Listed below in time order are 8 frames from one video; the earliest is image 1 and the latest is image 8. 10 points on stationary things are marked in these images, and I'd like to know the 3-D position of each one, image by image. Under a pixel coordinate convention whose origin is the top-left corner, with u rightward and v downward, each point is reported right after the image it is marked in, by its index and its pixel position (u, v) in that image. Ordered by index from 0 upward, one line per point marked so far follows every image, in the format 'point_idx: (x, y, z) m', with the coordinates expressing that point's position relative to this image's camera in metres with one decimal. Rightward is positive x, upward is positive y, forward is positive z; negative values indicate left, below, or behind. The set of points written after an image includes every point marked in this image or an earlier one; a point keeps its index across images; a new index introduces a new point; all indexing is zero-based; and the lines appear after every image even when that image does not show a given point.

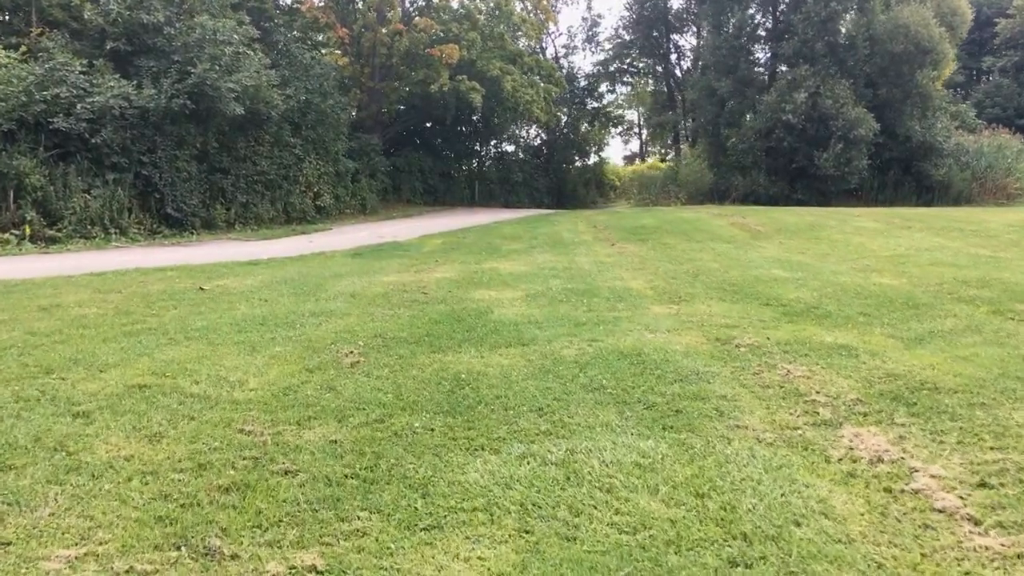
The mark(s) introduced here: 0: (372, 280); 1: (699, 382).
0: (-1.2, +0.1, +7.7) m
1: (+0.8, -0.4, +4.0) m
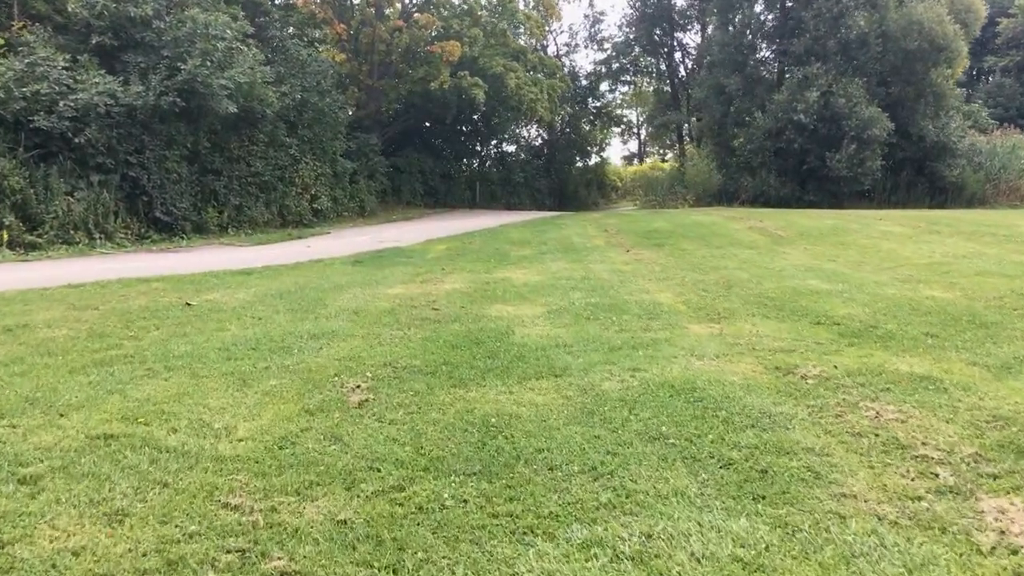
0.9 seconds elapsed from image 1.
0: (-1.1, 0.0, +7.0) m
1: (+1.0, -0.5, +3.4) m
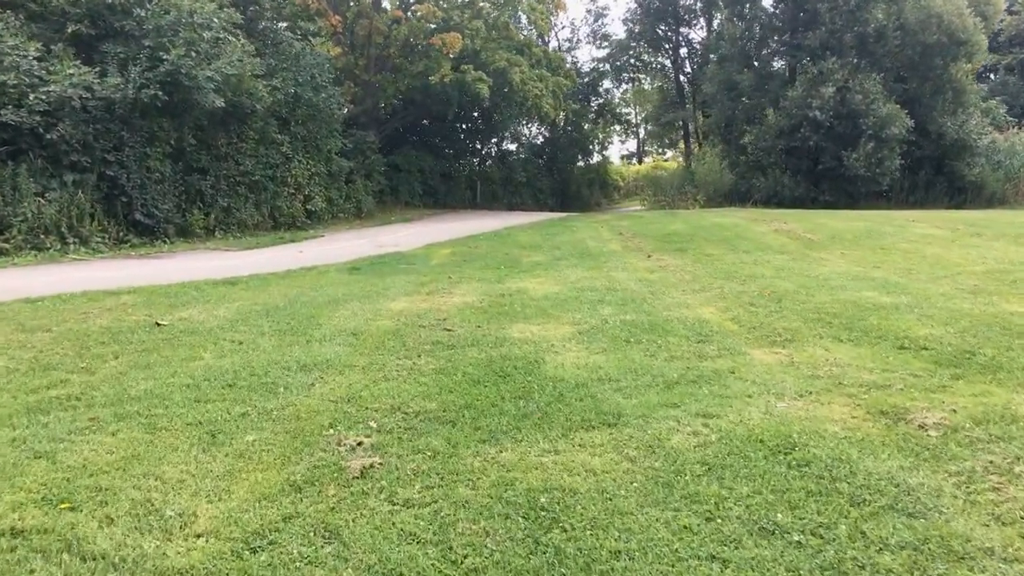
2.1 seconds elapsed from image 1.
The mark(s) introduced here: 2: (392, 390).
0: (-0.9, -0.1, +6.1) m
1: (+1.2, -0.6, +2.5) m
2: (-0.5, -0.4, +3.9) m
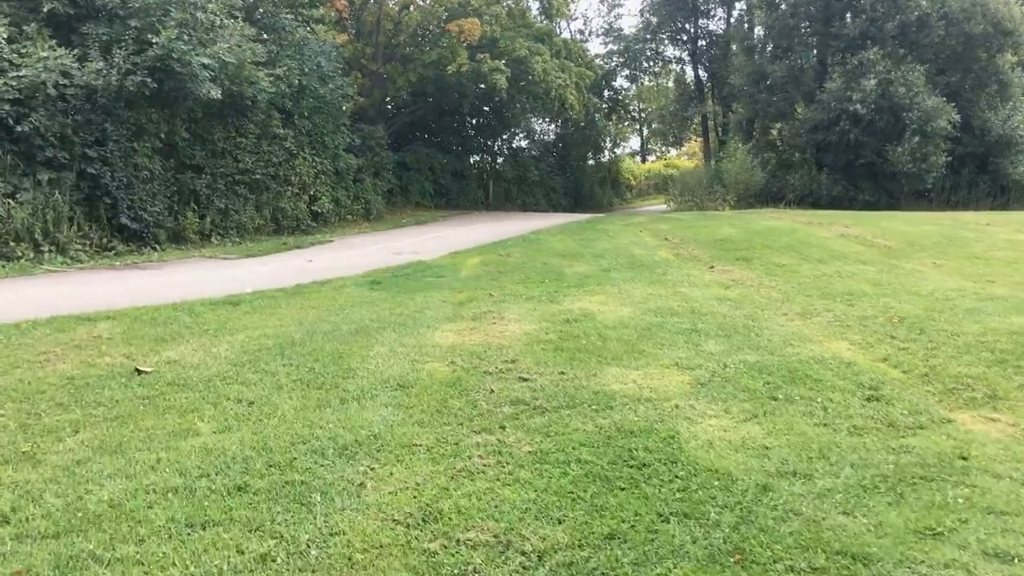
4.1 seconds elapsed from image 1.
0: (-0.5, -0.3, +4.8) m
1: (+1.6, -0.8, +1.2) m
2: (-0.1, -0.6, +2.6) m
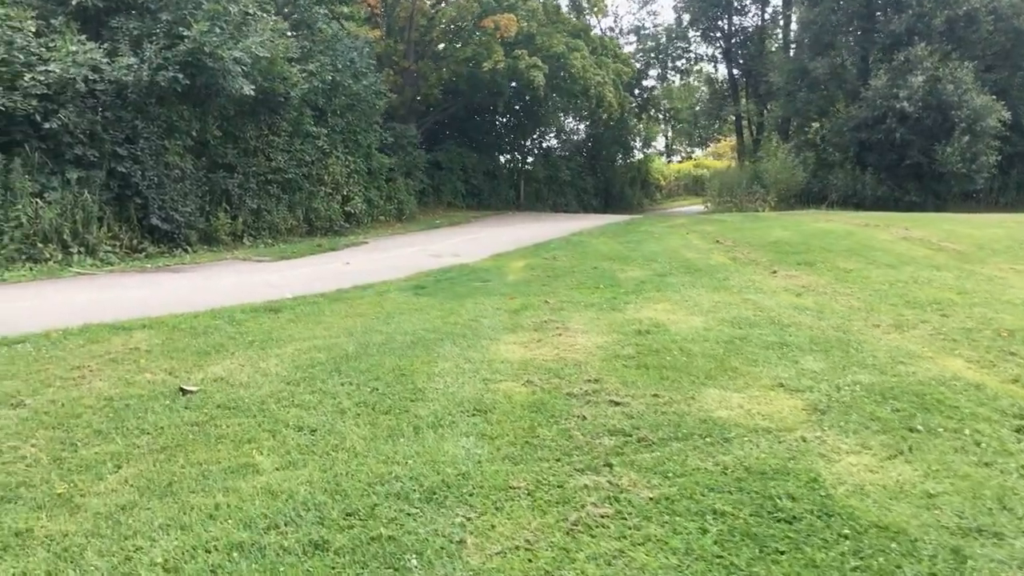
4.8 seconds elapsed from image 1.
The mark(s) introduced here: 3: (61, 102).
0: (-0.1, -0.3, +4.4) m
1: (+1.9, -0.8, +0.7) m
2: (+0.2, -0.6, +2.1) m
3: (-4.4, +1.8, +8.8) m
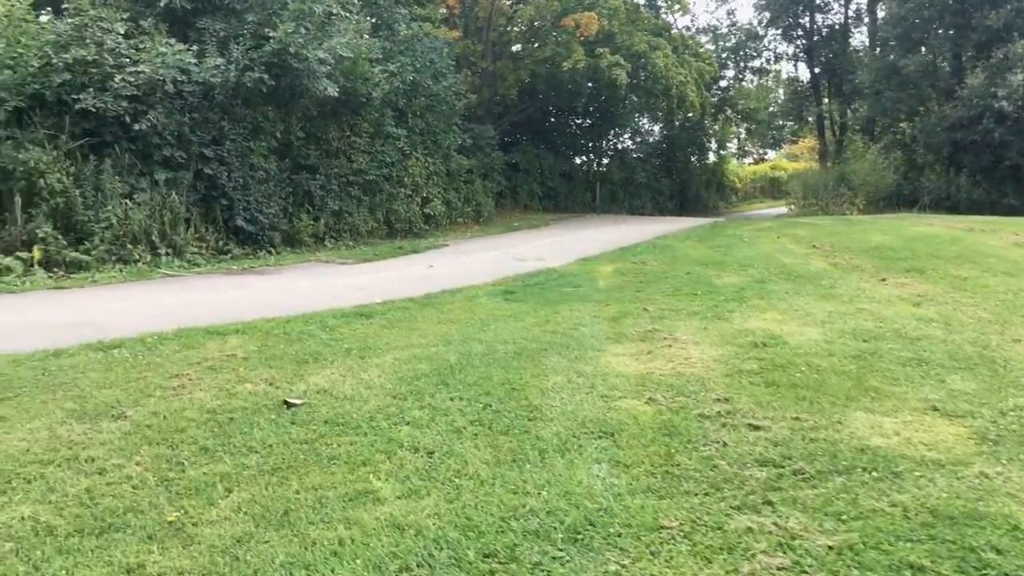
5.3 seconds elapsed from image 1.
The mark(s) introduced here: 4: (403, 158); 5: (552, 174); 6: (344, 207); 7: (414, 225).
0: (+0.4, -0.4, +4.1) m
1: (+2.2, -0.9, +0.3) m
2: (+0.6, -0.7, +1.8) m
3: (-3.6, +1.8, +8.8) m
4: (-1.5, +1.8, +12.7) m
5: (+0.8, +2.4, +19.2) m
6: (-2.1, +1.0, +11.2) m
7: (-1.4, +0.9, +12.7) m
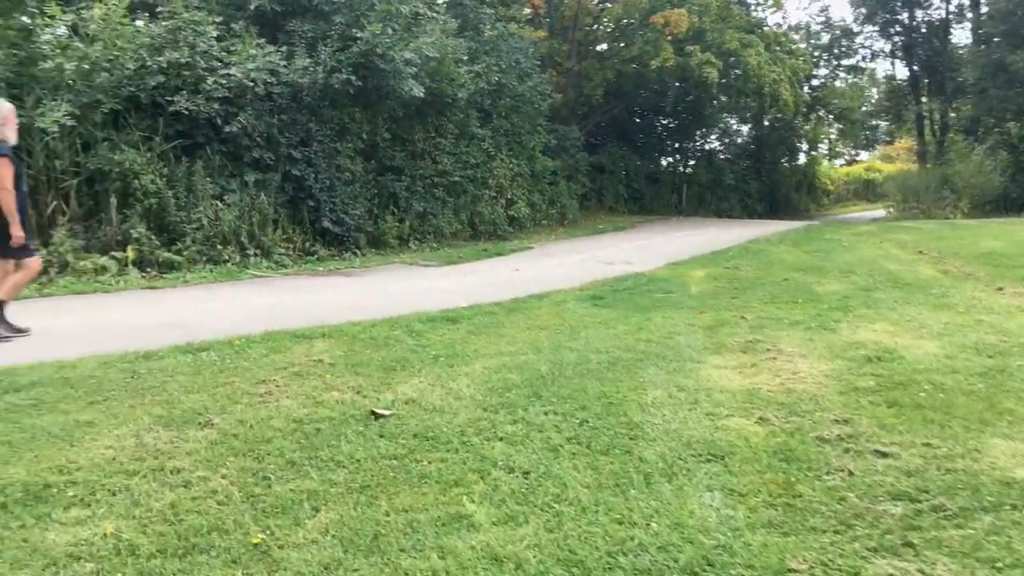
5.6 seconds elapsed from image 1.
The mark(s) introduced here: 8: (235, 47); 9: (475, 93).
0: (+0.8, -0.4, +3.8) m
1: (+2.2, -0.9, -0.1) m
2: (+0.8, -0.7, +1.5) m
3: (-2.7, +1.8, +8.8) m
4: (-0.3, +1.8, +12.6) m
5: (+2.6, +2.4, +18.8) m
6: (-1.0, +1.0, +11.2) m
7: (-0.2, +0.9, +12.5) m
8: (-2.8, +2.4, +9.0) m
9: (-0.5, +2.6, +12.0) m
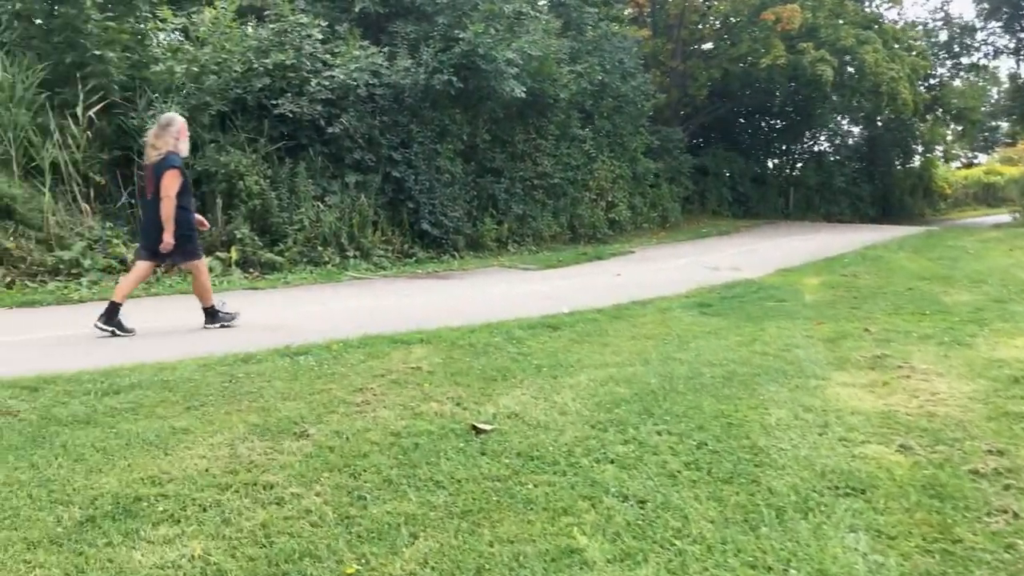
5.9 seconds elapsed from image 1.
0: (+1.3, -0.5, +3.5) m
1: (+2.2, -1.0, -0.6) m
2: (+1.0, -0.8, +1.2) m
3: (-1.7, +1.8, +8.8) m
4: (+1.1, +1.7, +12.3) m
5: (+4.7, +2.2, +18.2) m
6: (+0.2, +0.9, +11.0) m
7: (+1.2, +0.8, +12.3) m
8: (-1.7, +2.4, +9.0) m
9: (+0.8, +2.6, +11.8) m
